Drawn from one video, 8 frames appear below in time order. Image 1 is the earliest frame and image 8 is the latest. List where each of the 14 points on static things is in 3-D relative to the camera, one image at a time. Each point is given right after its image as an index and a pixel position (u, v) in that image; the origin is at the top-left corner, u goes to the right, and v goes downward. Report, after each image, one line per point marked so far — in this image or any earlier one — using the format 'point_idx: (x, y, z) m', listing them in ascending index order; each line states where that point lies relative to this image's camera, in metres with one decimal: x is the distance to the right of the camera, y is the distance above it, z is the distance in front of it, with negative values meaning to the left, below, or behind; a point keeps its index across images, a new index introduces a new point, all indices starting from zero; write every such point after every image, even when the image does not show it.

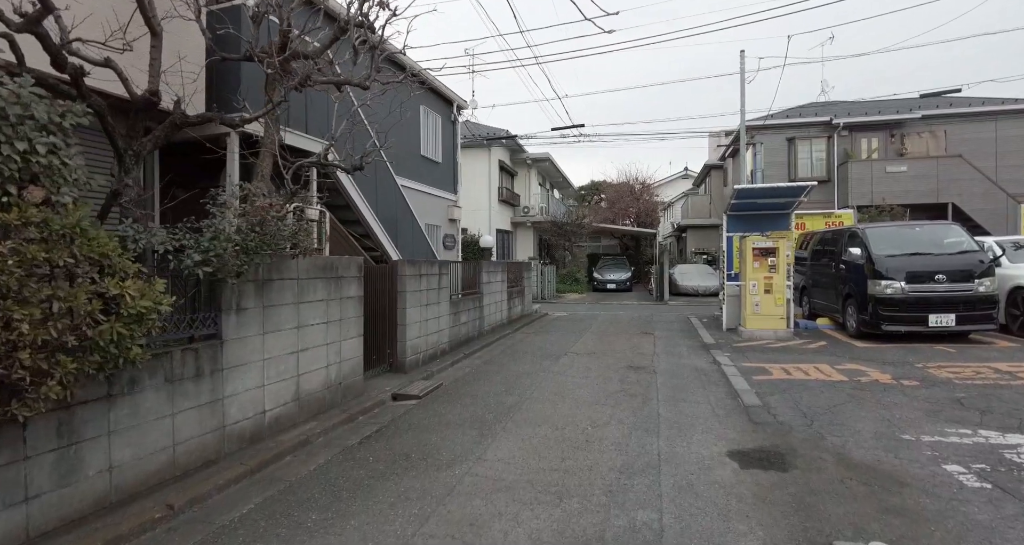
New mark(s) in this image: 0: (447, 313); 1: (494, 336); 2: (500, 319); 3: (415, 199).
0: (-1.1, -0.7, +8.3) m
1: (-0.3, -1.3, +10.1) m
2: (-0.3, -1.0, +11.2) m
3: (-2.5, +1.8, +12.9) m
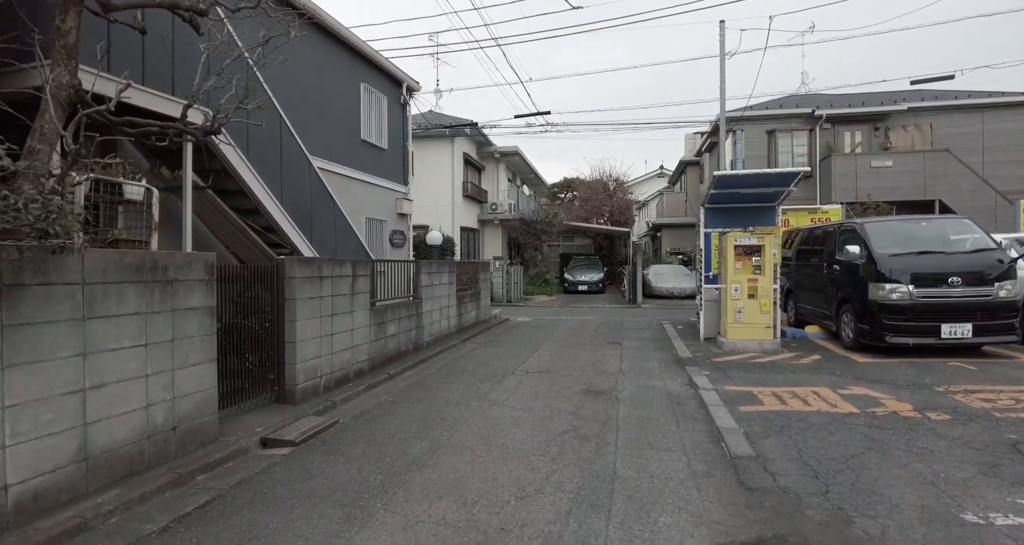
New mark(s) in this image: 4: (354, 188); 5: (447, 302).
0: (-1.9, -0.7, +6.7) m
1: (-1.3, -1.3, +8.6) m
2: (-1.2, -1.0, +9.7) m
3: (-3.5, +1.8, +11.3) m
4: (-3.5, +1.8, +11.5) m
5: (-1.2, -0.6, +9.7) m
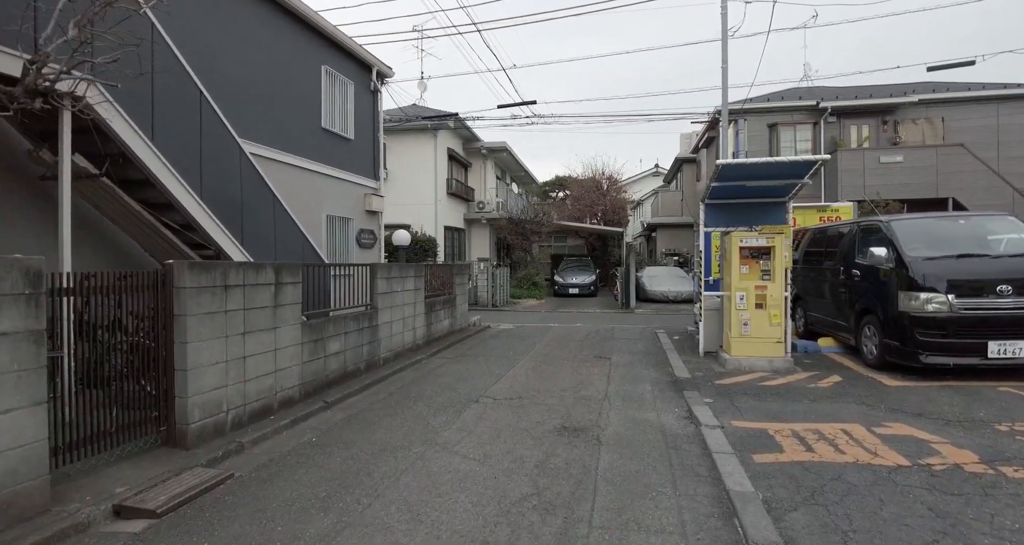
0: (-2.3, -0.7, +5.6) m
1: (-1.7, -1.3, +7.4) m
2: (-1.7, -1.1, +8.5) m
3: (-4.0, +1.7, +10.1) m
4: (-3.9, +1.8, +10.3) m
5: (-1.6, -0.6, +8.5) m
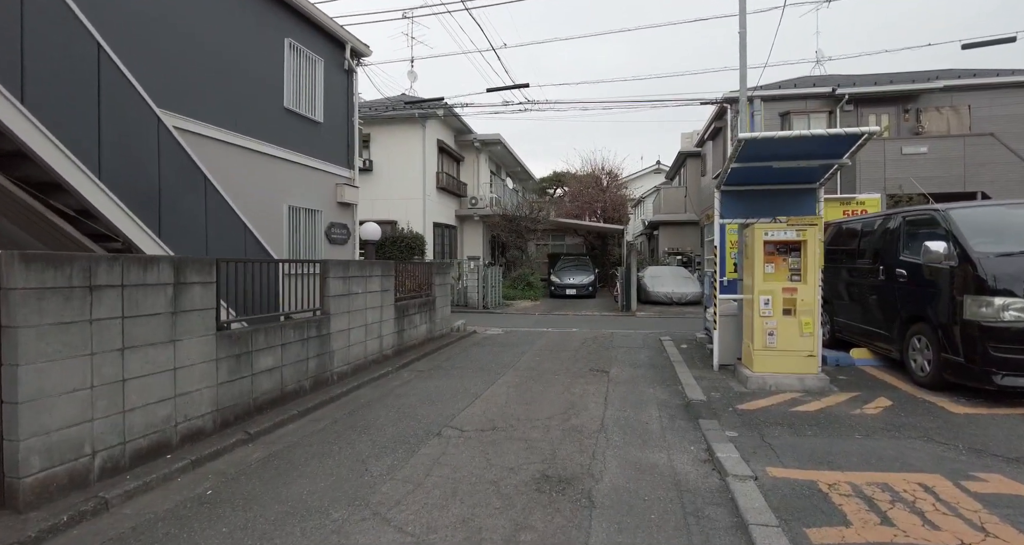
0: (-2.6, -0.7, +4.4) m
1: (-1.9, -1.3, +6.2) m
2: (-1.9, -1.1, +7.3) m
3: (-4.2, +1.8, +8.9) m
4: (-4.2, +1.8, +9.1) m
5: (-1.9, -0.6, +7.3) m
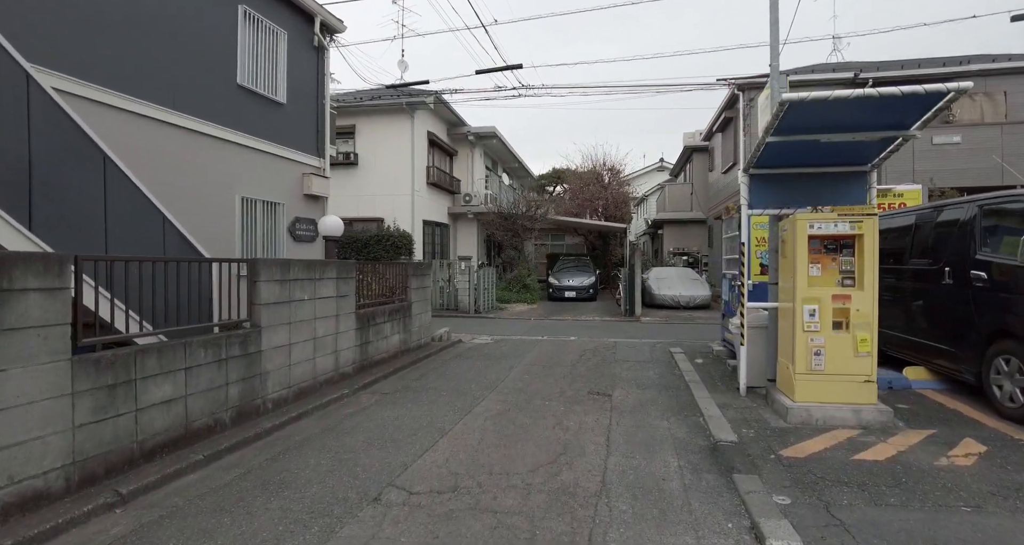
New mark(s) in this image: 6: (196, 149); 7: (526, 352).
0: (-2.8, -0.7, +3.1) m
1: (-2.1, -1.3, +5.0) m
2: (-2.1, -1.1, +6.0) m
3: (-4.4, +1.7, +7.7) m
4: (-4.4, +1.8, +7.9) m
5: (-2.1, -0.6, +6.1) m
6: (-4.5, +1.8, +7.5) m
7: (+0.2, -1.3, +8.7) m
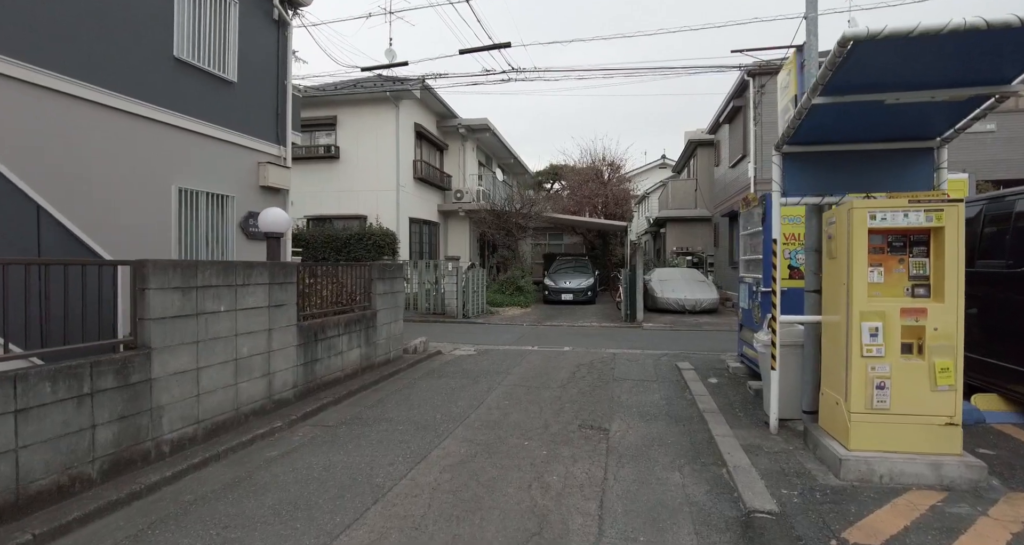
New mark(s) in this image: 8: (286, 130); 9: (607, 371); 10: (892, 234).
0: (-3.0, -0.8, +2.0) m
1: (-2.4, -1.4, +3.8) m
2: (-2.4, -1.1, +4.9) m
3: (-4.7, +1.7, +6.5) m
4: (-4.6, +1.7, +6.7) m
5: (-2.3, -0.7, +4.9) m
6: (-4.7, +1.7, +6.3) m
7: (0.0, -1.4, +7.5) m
8: (-3.9, +2.5, +9.1) m
9: (+1.3, -1.3, +7.0) m
10: (+2.5, +0.3, +3.5) m
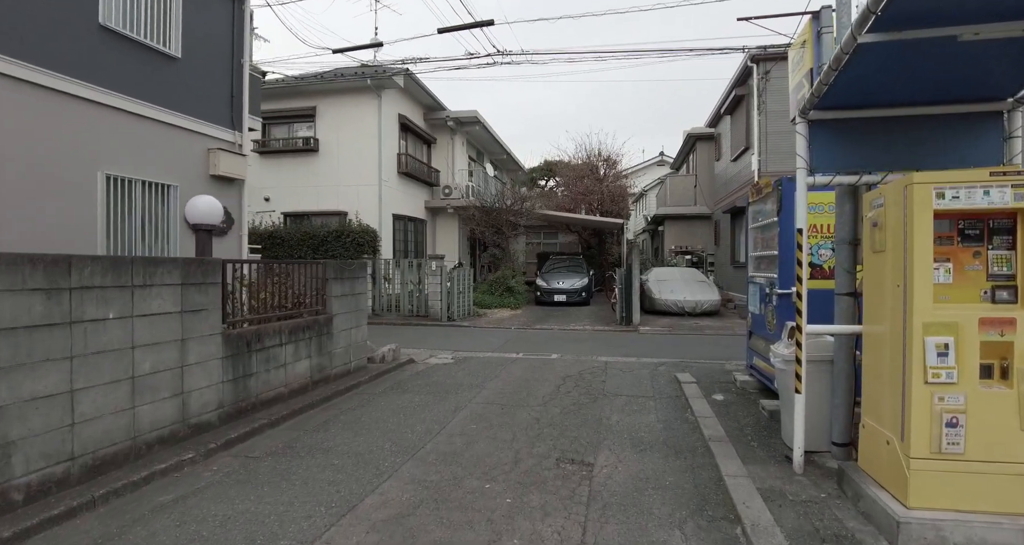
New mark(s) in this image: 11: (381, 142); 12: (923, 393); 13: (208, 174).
0: (-3.3, -0.8, +1.1) m
1: (-2.7, -1.4, +2.9) m
2: (-2.6, -1.1, +4.0) m
3: (-4.9, +1.7, +5.7) m
4: (-4.9, +1.8, +5.9) m
5: (-2.6, -0.7, +4.1) m
6: (-5.0, +1.7, +5.5) m
7: (-0.3, -1.3, +6.6) m
8: (-4.2, +2.5, +8.2) m
9: (+1.0, -1.3, +6.2) m
10: (+2.3, +0.3, +2.6) m
11: (-3.7, +3.7, +14.7) m
12: (+2.0, -0.6, +2.6) m
13: (-4.4, +1.4, +7.6) m
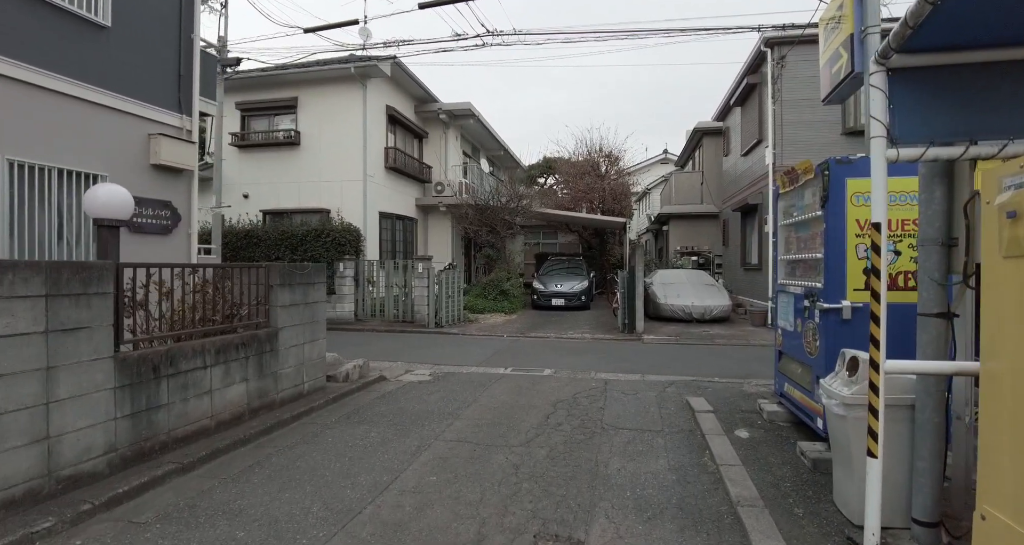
0: (-3.5, -0.8, +0.1) m
1: (-2.9, -1.4, +2.0) m
2: (-2.8, -1.2, +3.0) m
3: (-5.1, +1.7, +4.7) m
4: (-5.1, +1.7, +4.9) m
5: (-2.8, -0.7, +3.1) m
6: (-5.2, +1.7, +4.5) m
7: (-0.5, -1.4, +5.6) m
8: (-4.4, +2.5, +7.2) m
9: (+0.8, -1.4, +5.2) m
10: (+2.1, +0.2, +1.6) m
11: (-3.8, +3.6, +13.7) m
12: (+1.8, -0.6, +1.6) m
13: (-4.5, +1.4, +6.6) m
